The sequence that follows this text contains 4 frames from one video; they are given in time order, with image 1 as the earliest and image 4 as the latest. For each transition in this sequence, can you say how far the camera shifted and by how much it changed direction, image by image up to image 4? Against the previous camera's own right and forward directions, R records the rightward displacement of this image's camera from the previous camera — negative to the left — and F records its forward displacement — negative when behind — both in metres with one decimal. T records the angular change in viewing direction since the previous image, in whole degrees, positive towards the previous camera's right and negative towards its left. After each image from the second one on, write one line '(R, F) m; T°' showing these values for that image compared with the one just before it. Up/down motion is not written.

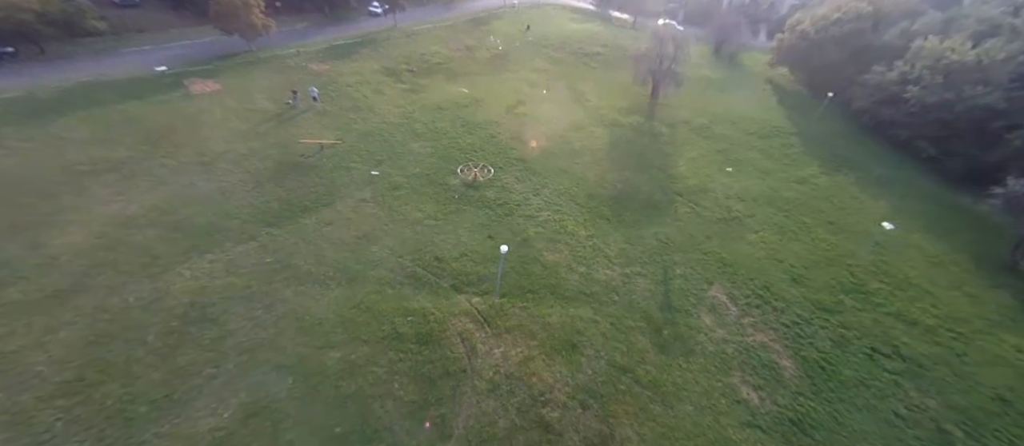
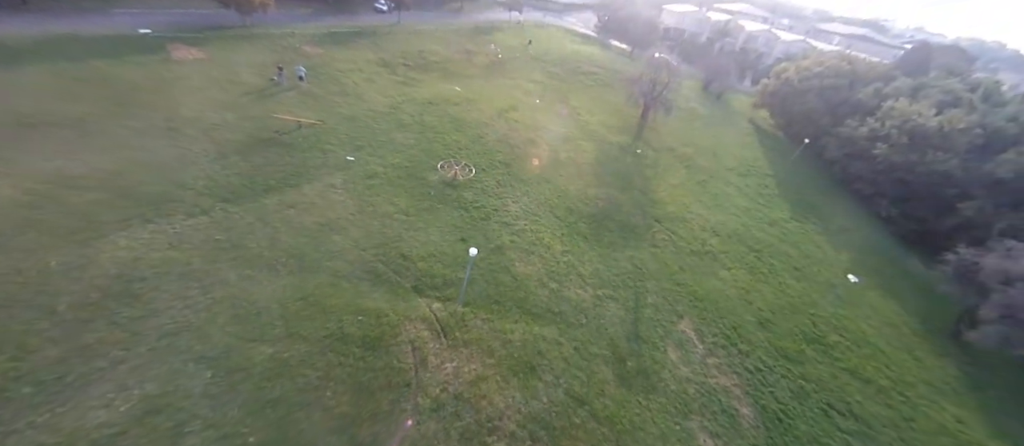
(+0.2, +0.8) m; +3°
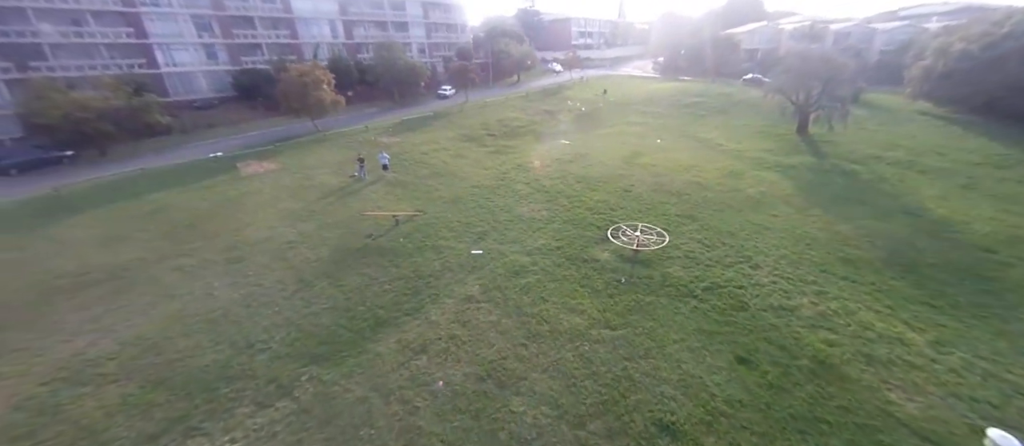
(-5.7, +7.4) m; -8°
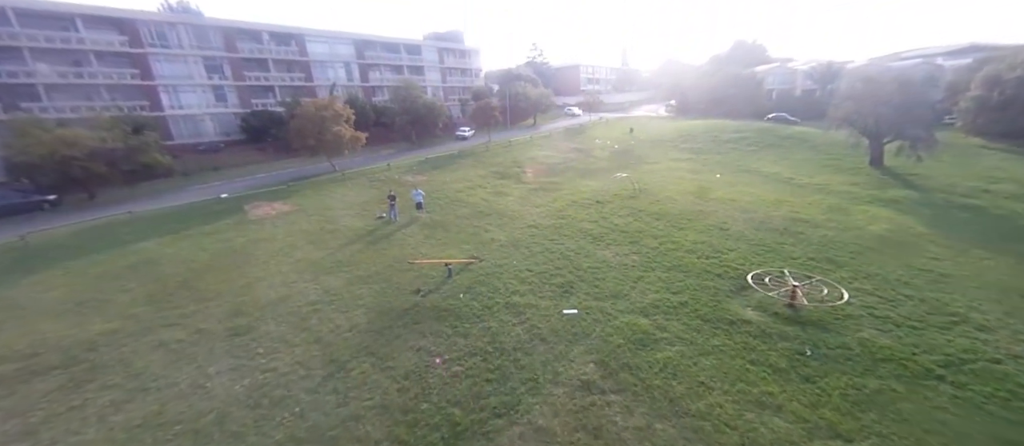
(-2.7, +3.5) m; 0°
